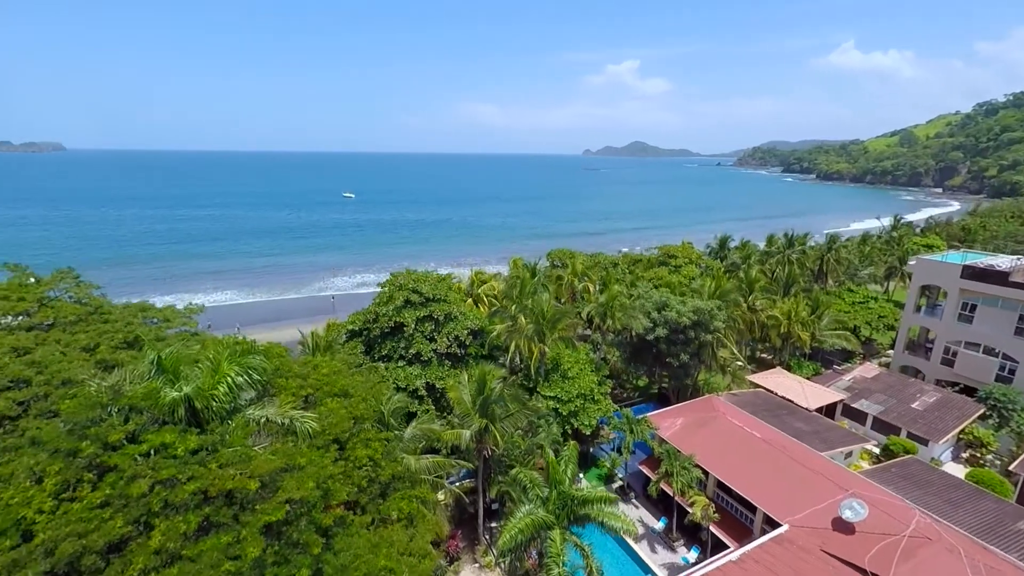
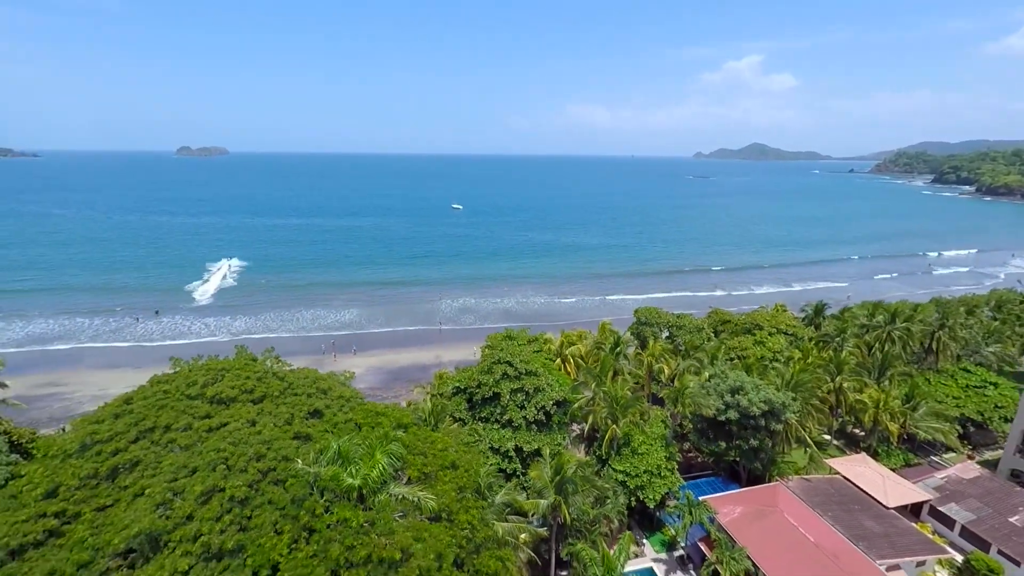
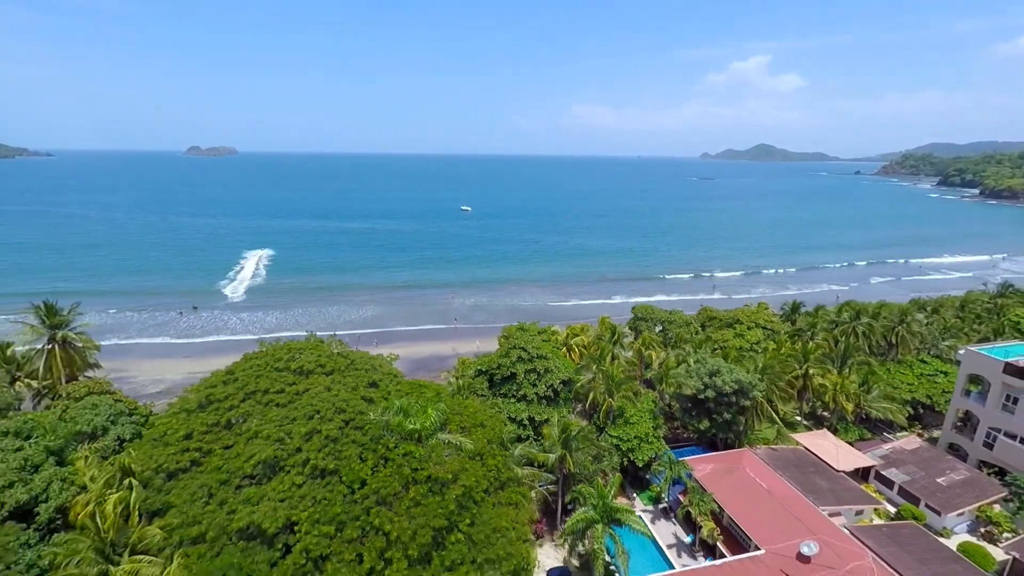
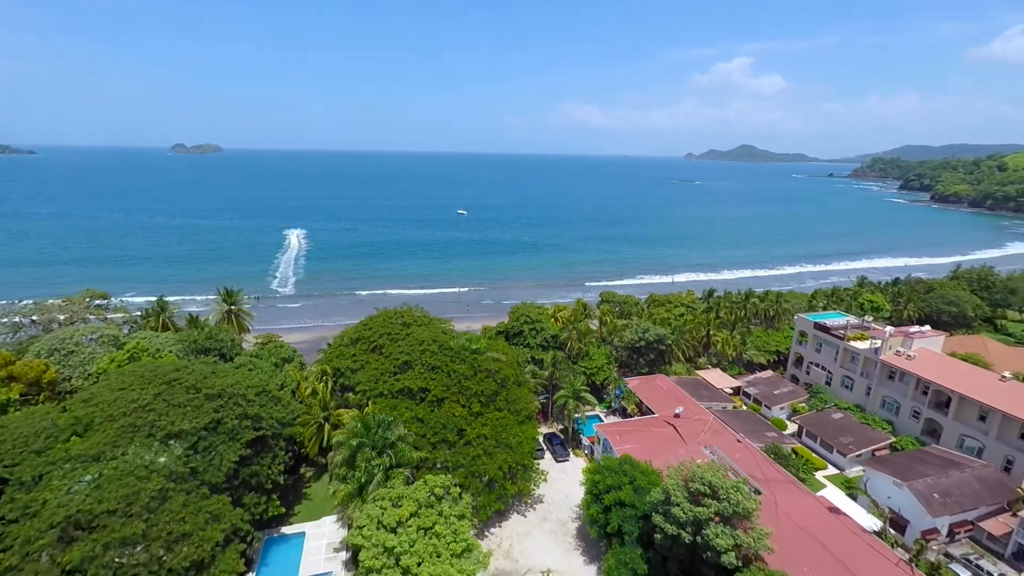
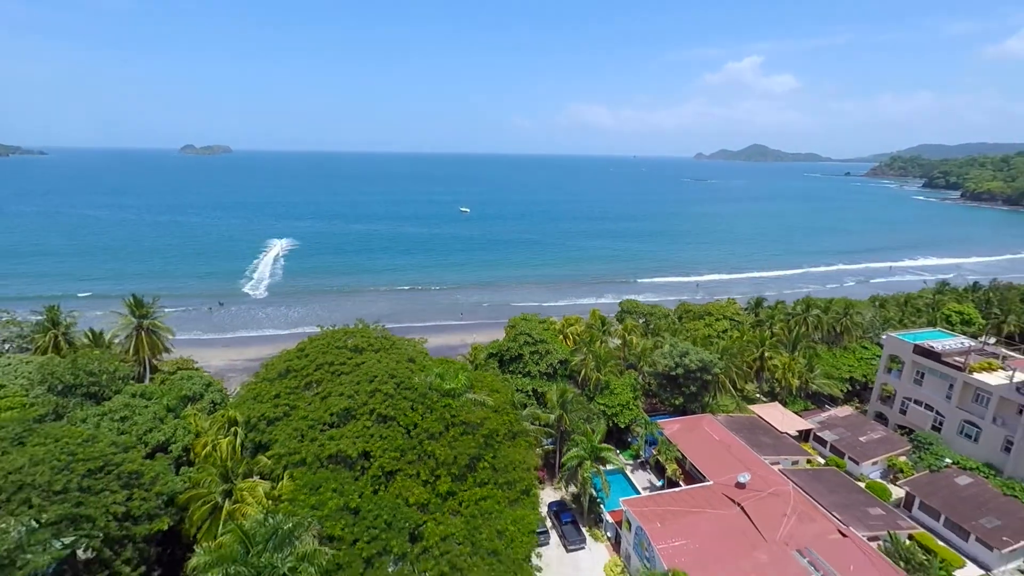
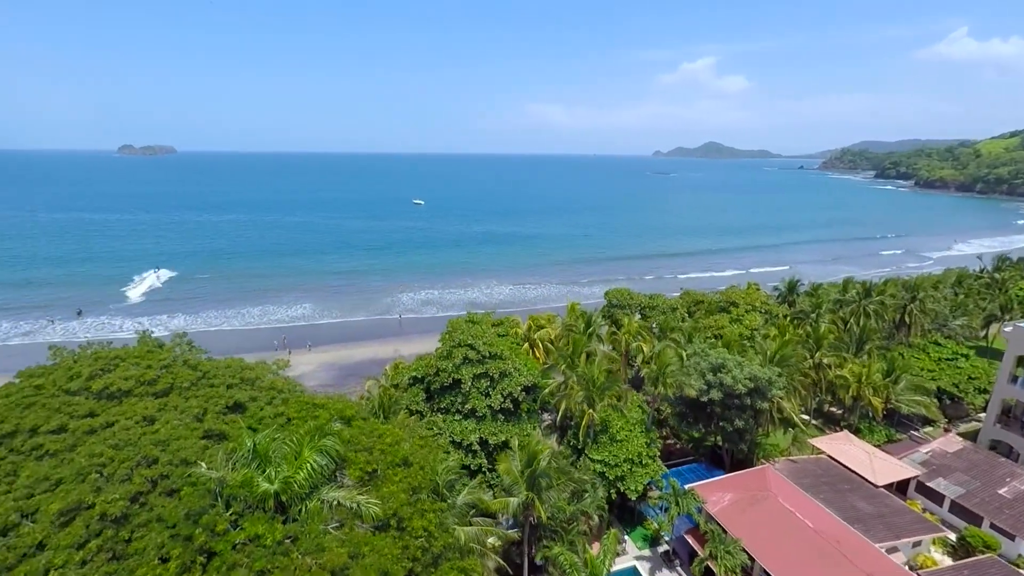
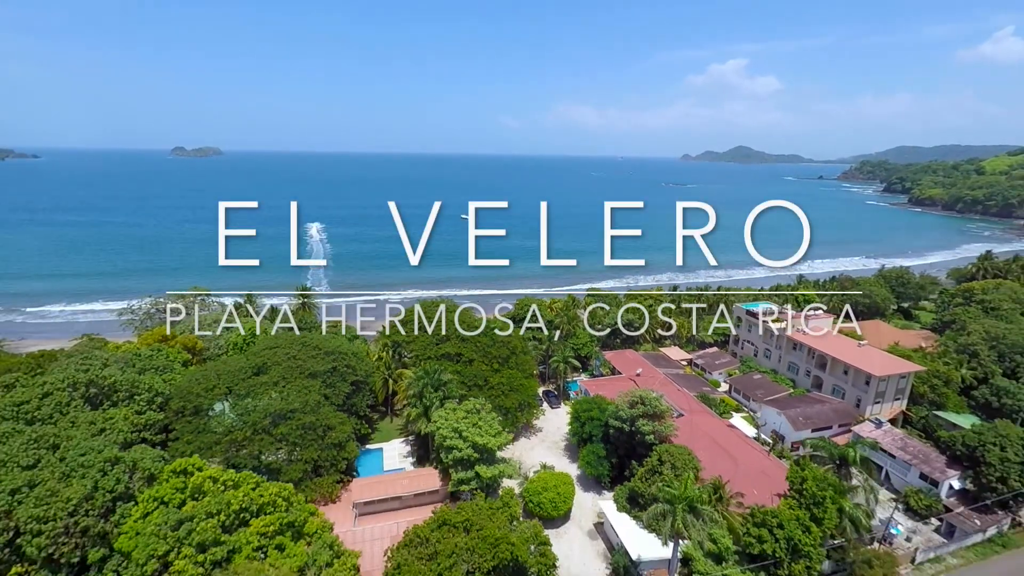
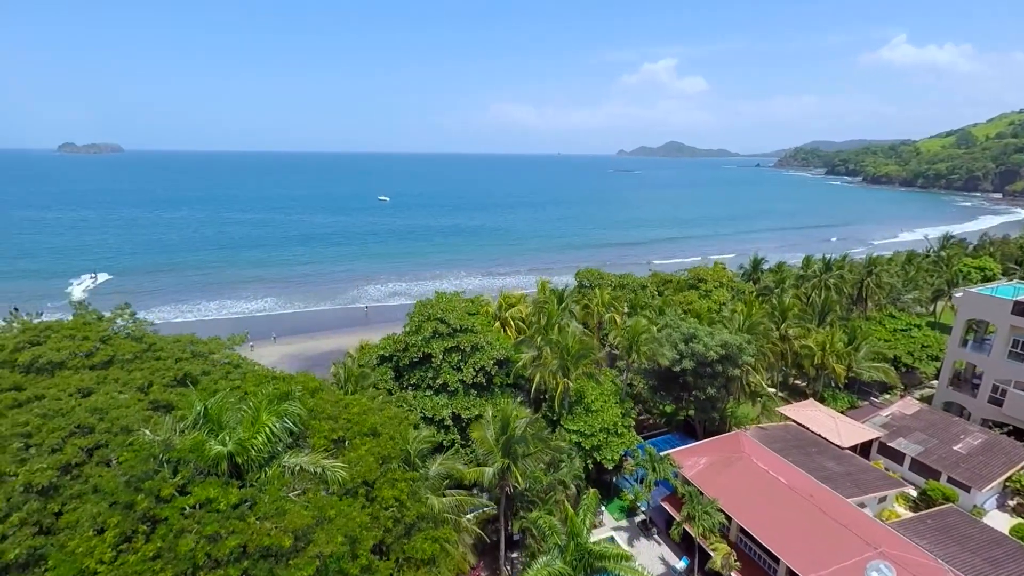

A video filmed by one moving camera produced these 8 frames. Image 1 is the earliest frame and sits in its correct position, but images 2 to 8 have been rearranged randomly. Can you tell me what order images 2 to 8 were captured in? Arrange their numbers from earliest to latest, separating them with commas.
8, 6, 2, 3, 5, 4, 7
